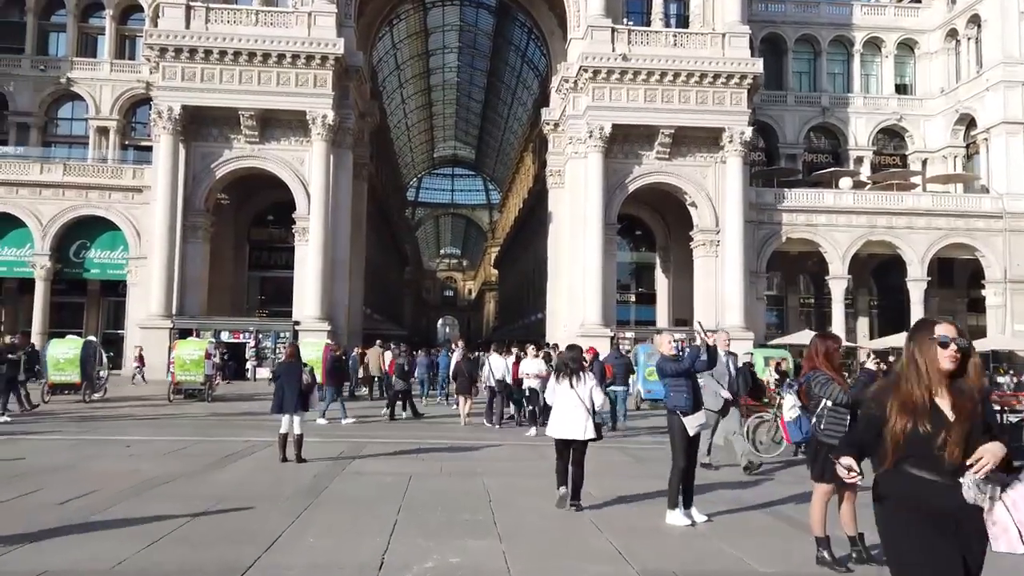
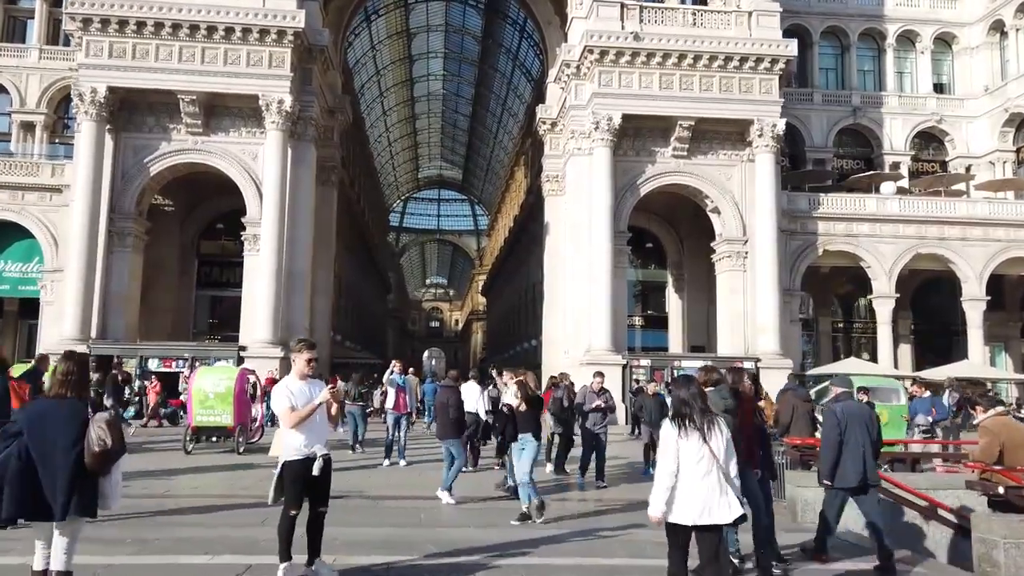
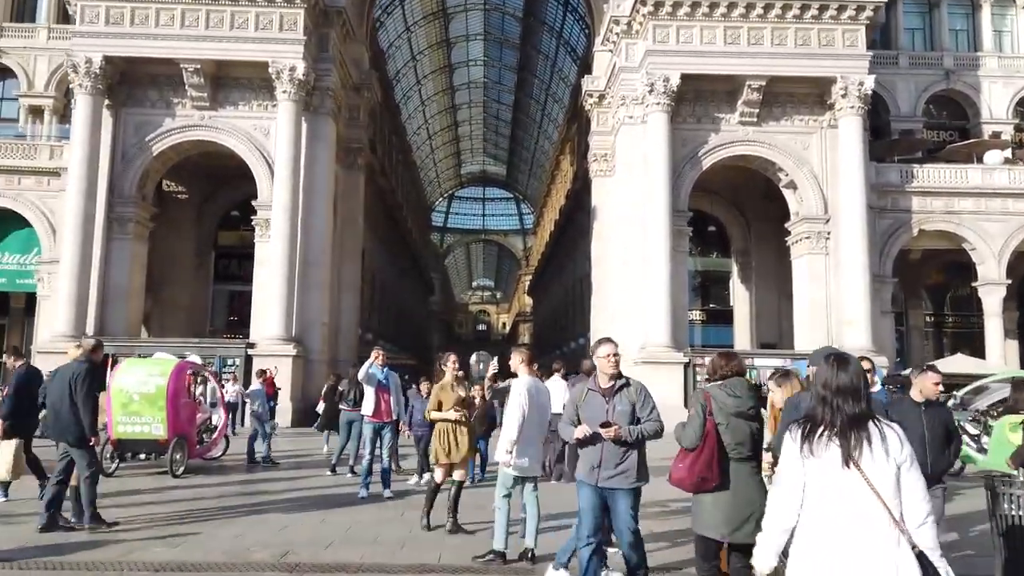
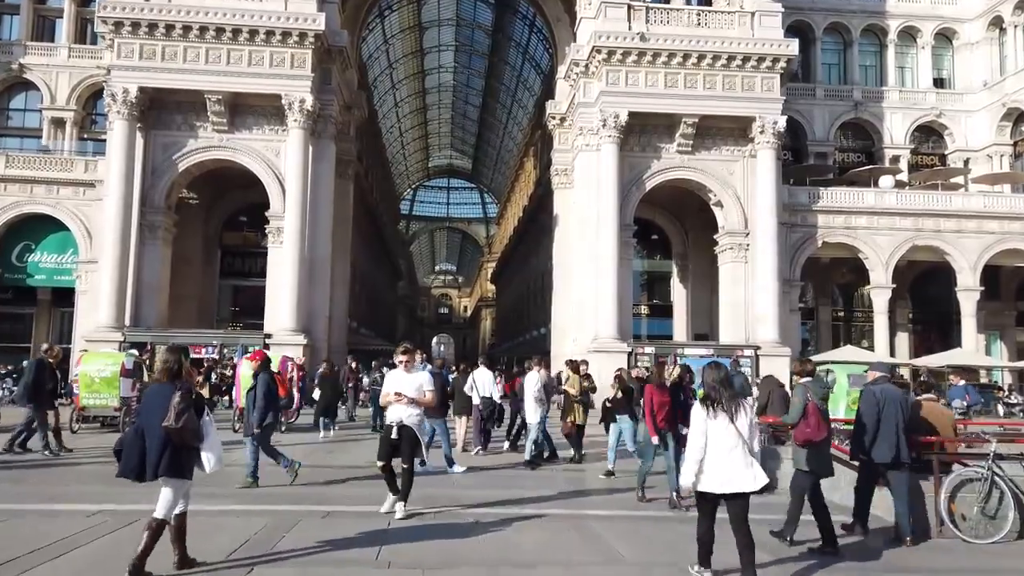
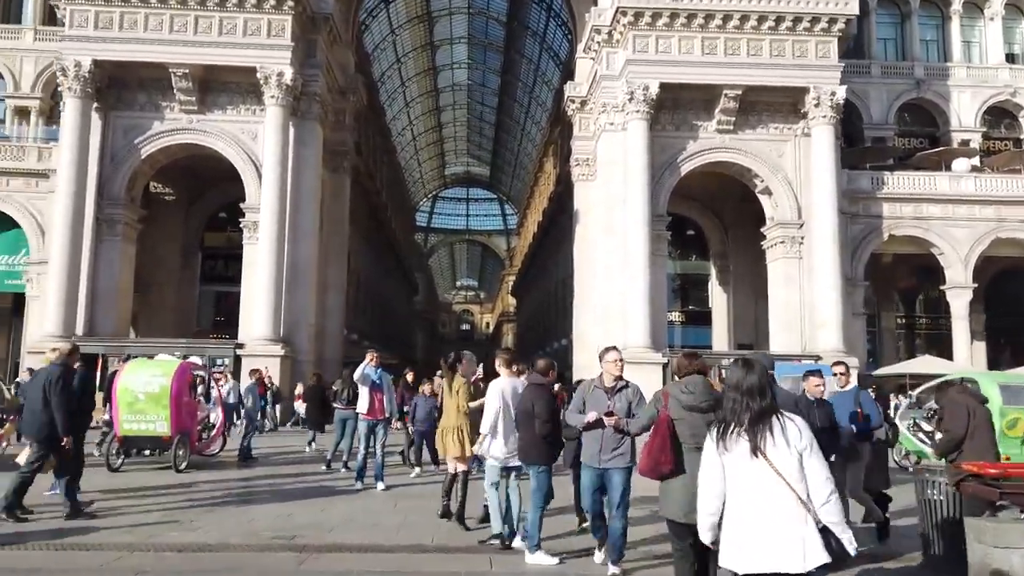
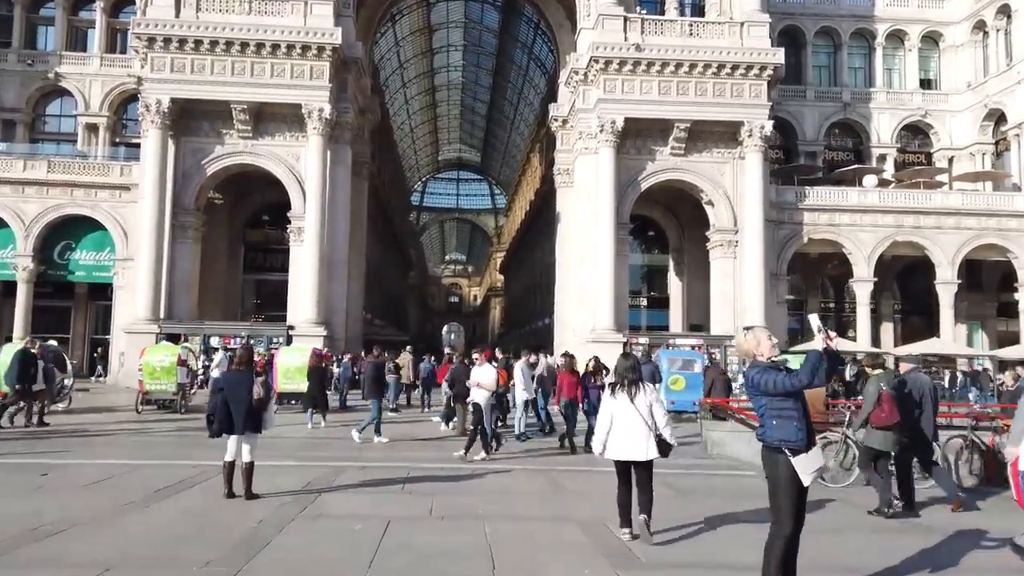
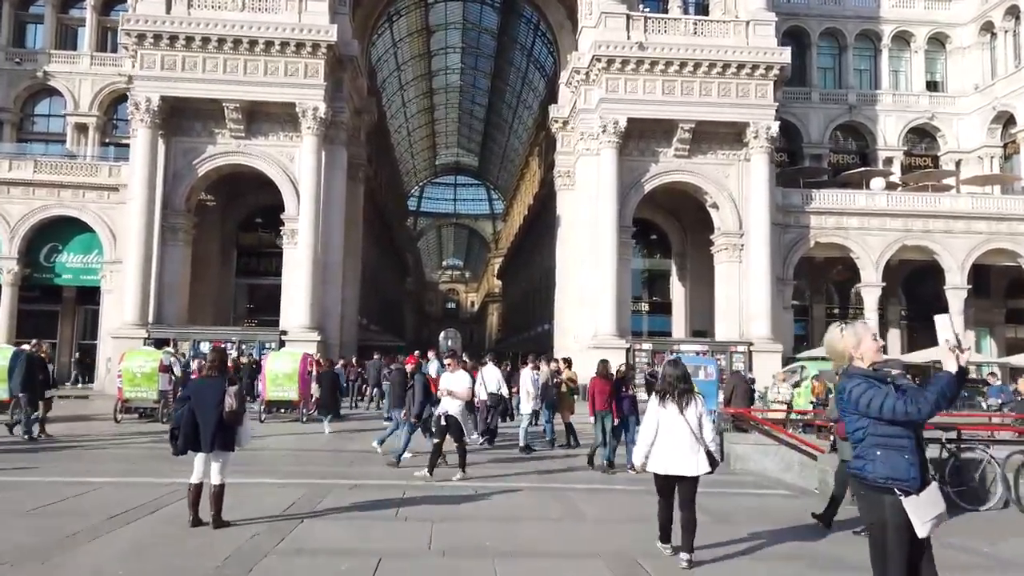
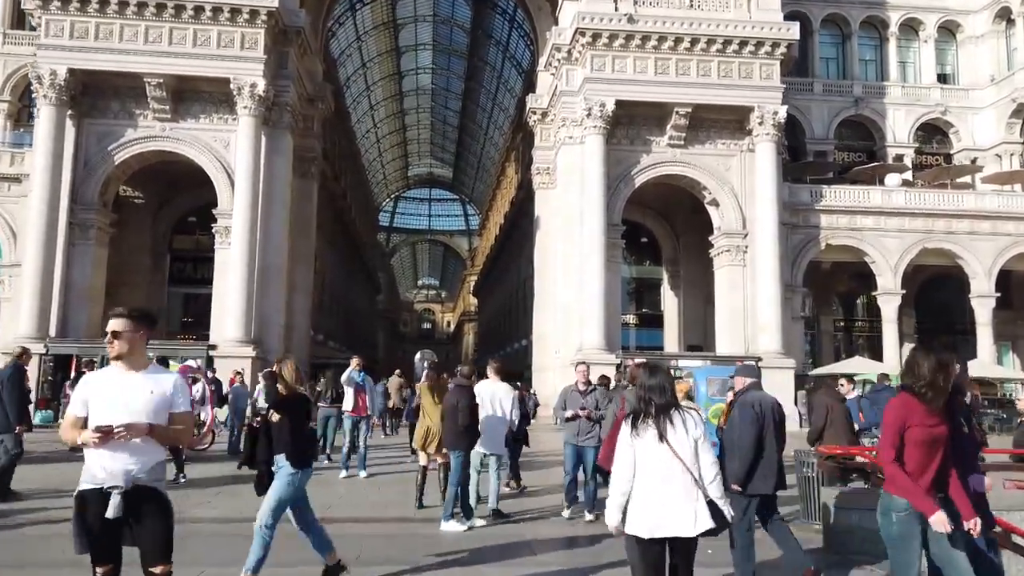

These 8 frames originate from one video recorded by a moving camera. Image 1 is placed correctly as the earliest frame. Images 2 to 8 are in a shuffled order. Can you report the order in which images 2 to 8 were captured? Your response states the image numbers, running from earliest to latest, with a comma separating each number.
6, 7, 4, 2, 8, 5, 3
